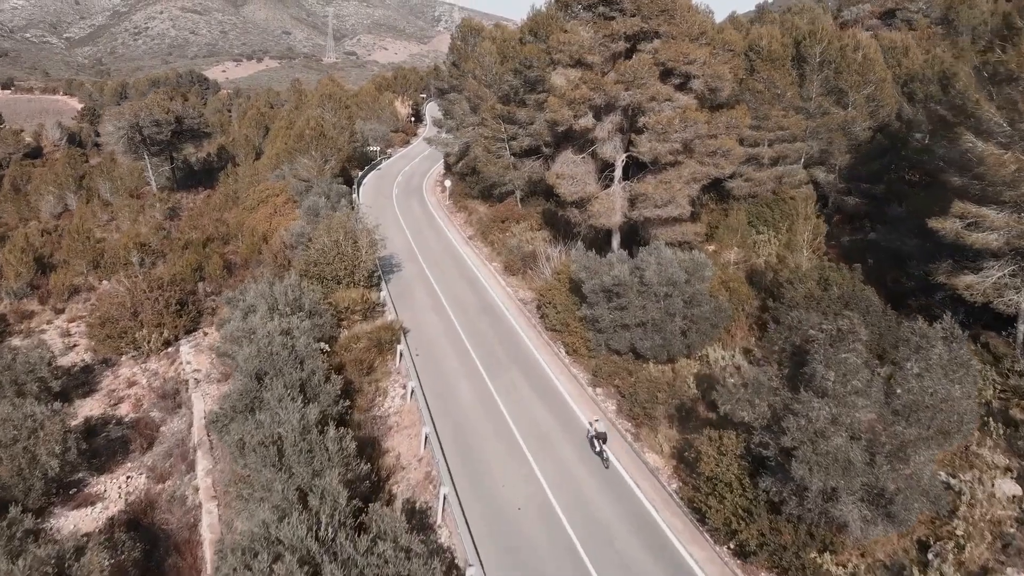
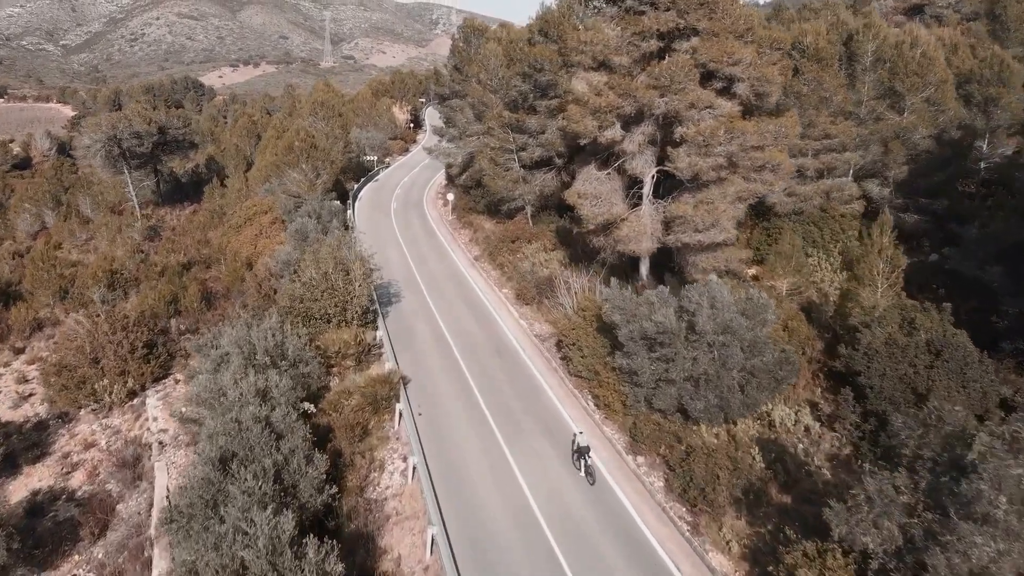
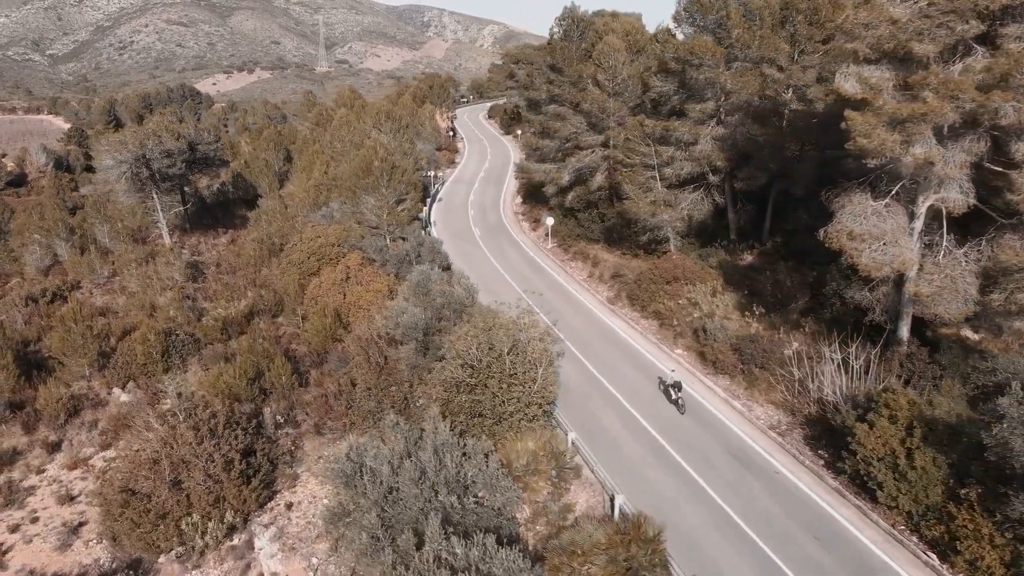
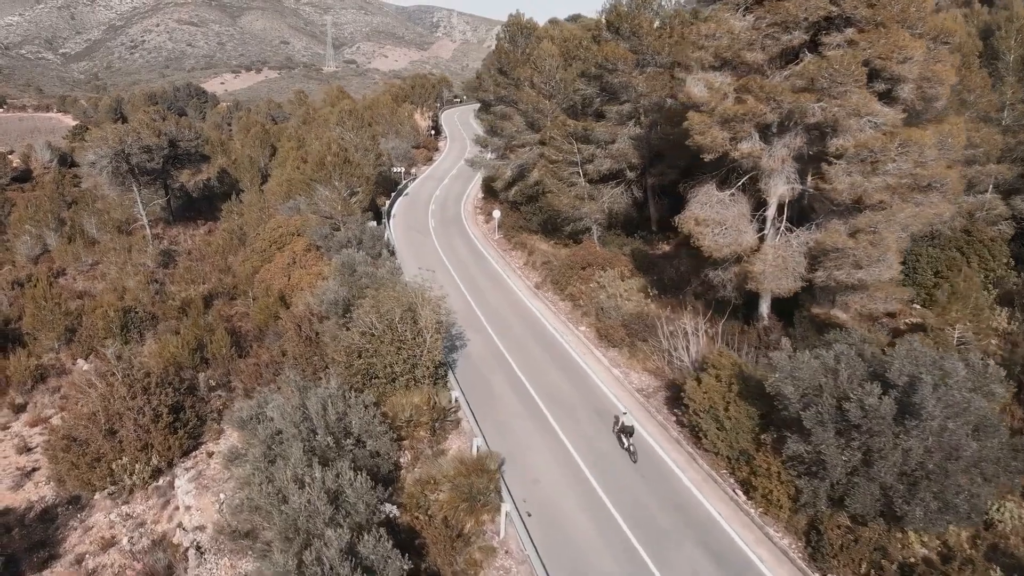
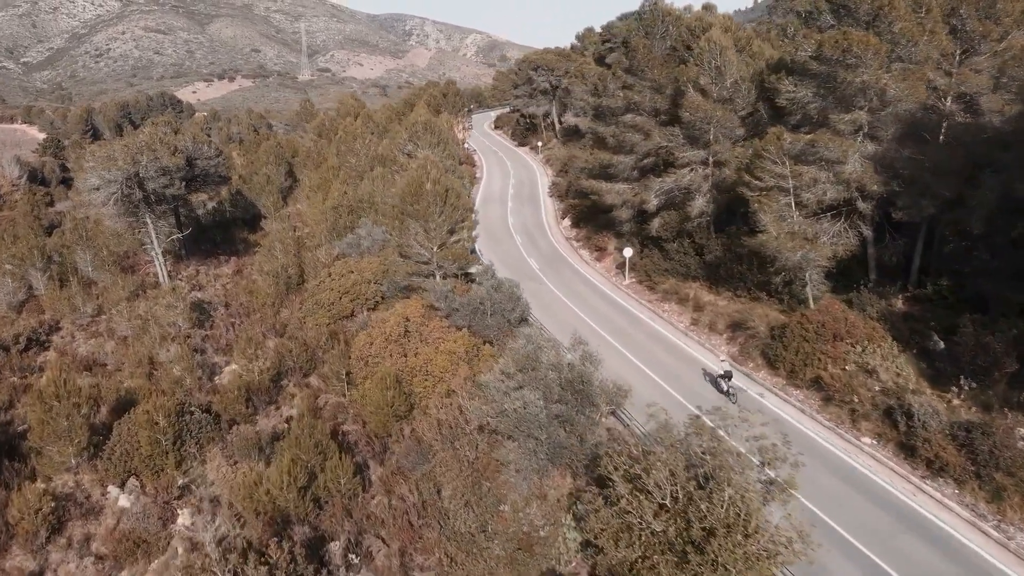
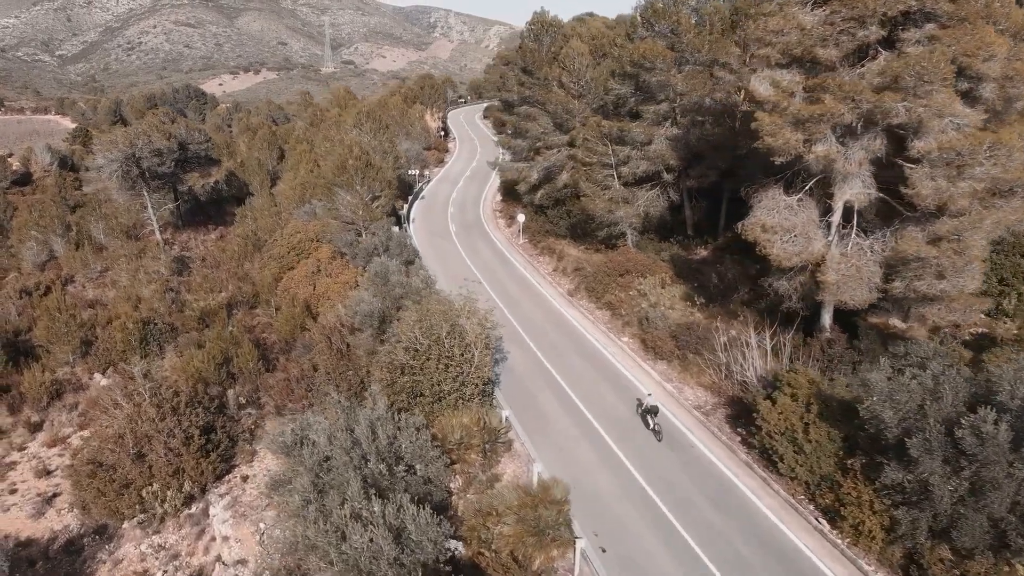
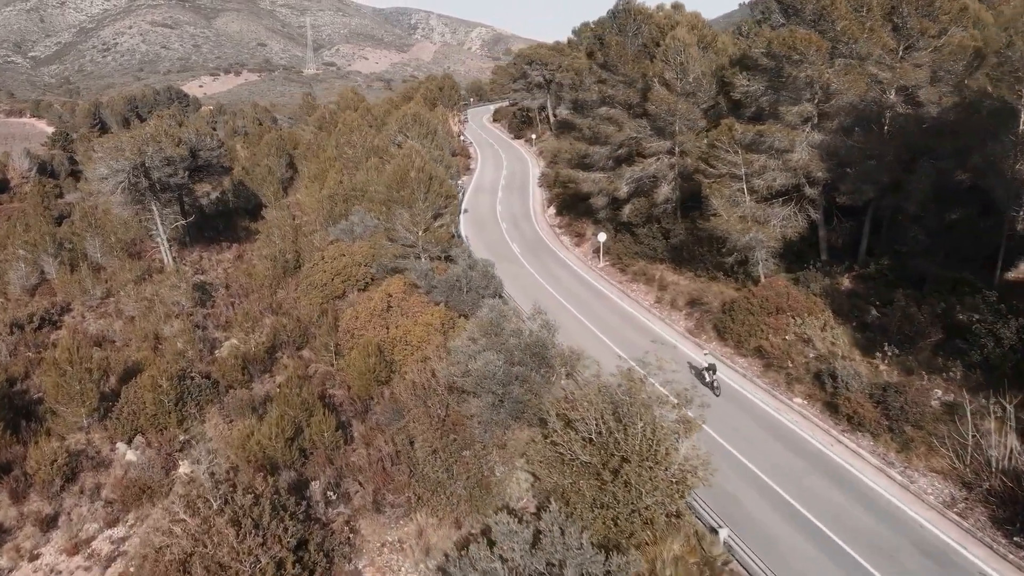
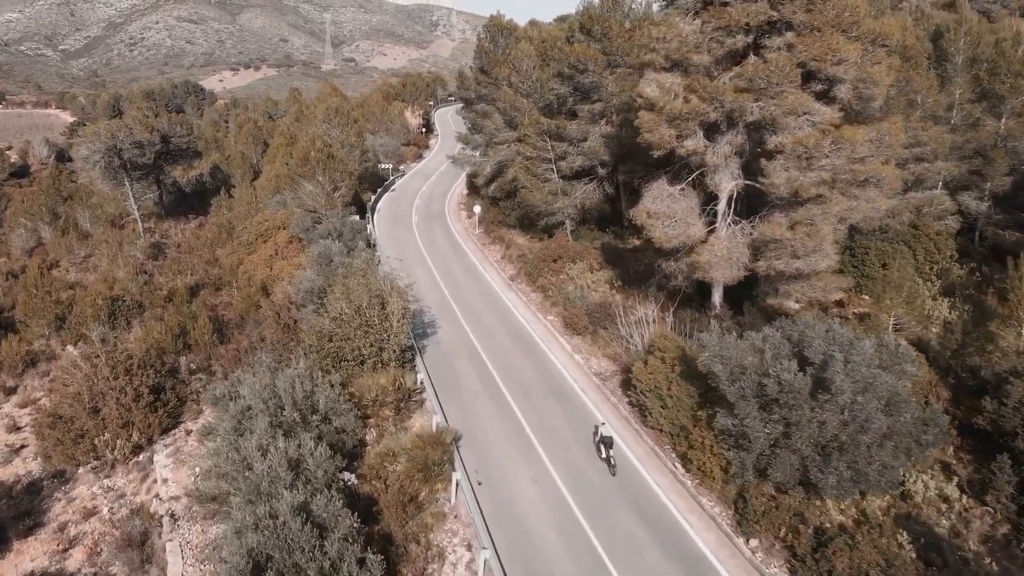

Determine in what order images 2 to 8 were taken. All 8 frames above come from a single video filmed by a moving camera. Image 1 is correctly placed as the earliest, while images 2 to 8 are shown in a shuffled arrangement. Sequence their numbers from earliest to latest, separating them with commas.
2, 8, 4, 6, 3, 7, 5
